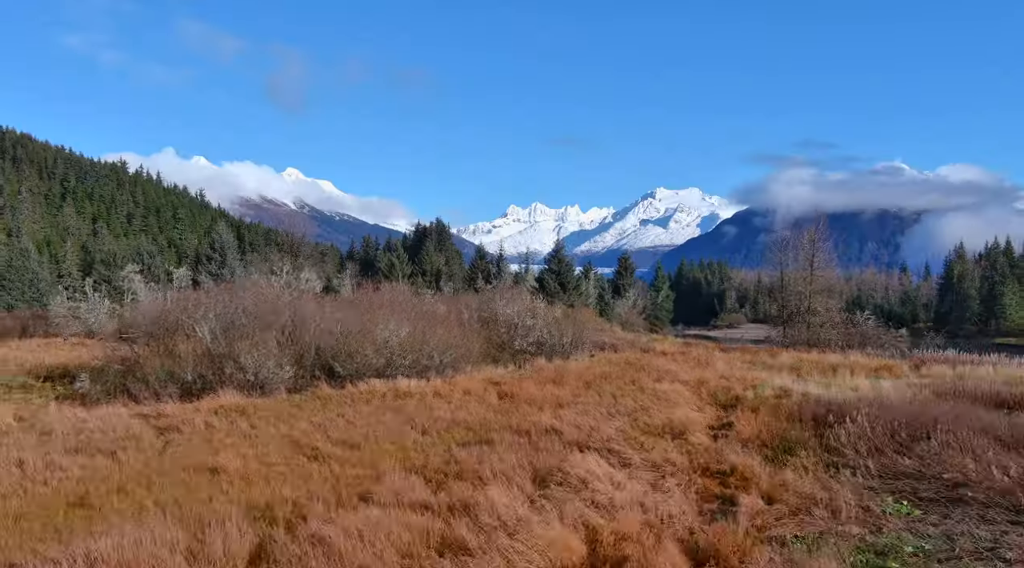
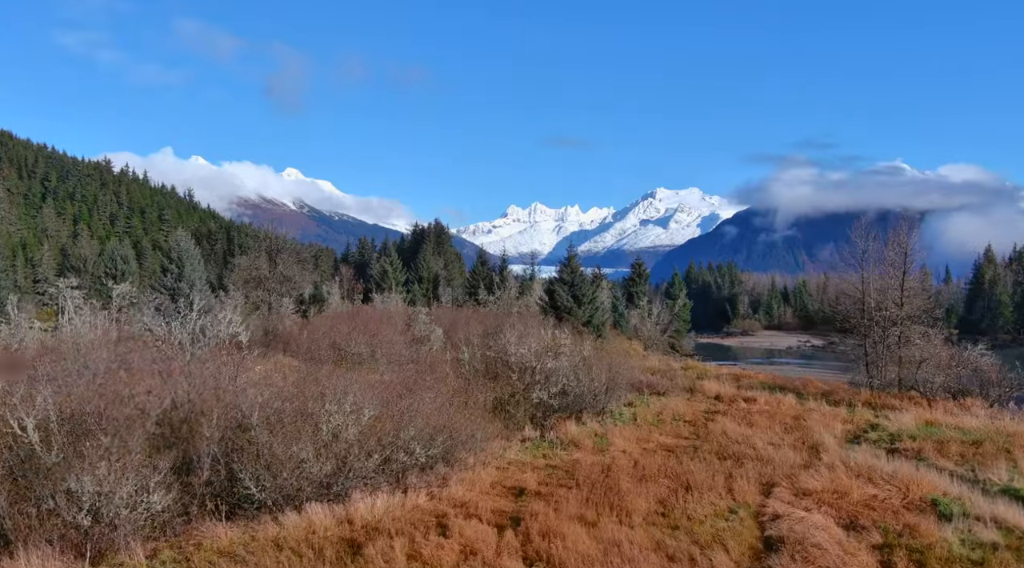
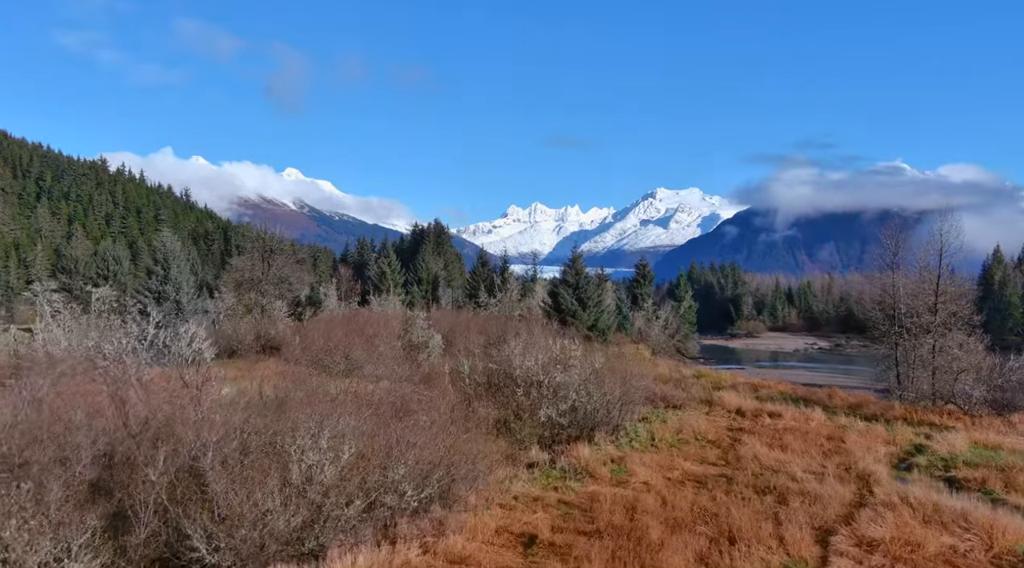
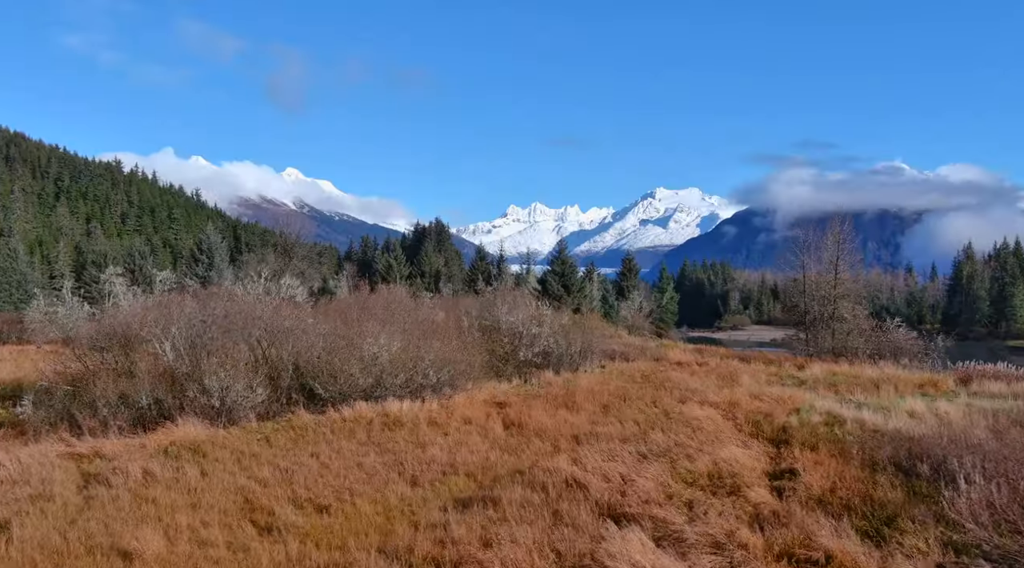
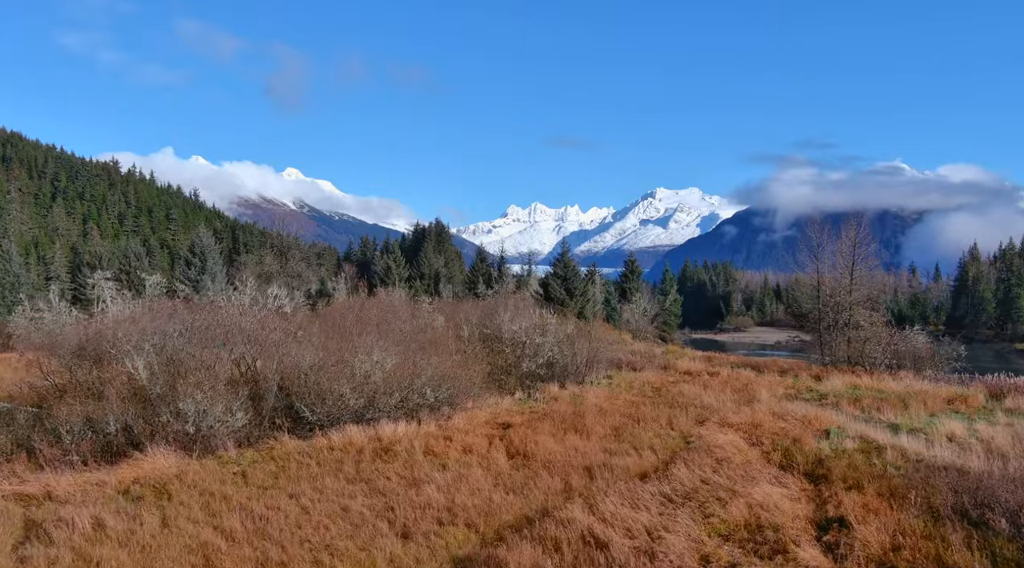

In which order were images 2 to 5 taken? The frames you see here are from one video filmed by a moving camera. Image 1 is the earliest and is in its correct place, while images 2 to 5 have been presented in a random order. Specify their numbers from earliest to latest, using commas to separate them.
4, 5, 2, 3
